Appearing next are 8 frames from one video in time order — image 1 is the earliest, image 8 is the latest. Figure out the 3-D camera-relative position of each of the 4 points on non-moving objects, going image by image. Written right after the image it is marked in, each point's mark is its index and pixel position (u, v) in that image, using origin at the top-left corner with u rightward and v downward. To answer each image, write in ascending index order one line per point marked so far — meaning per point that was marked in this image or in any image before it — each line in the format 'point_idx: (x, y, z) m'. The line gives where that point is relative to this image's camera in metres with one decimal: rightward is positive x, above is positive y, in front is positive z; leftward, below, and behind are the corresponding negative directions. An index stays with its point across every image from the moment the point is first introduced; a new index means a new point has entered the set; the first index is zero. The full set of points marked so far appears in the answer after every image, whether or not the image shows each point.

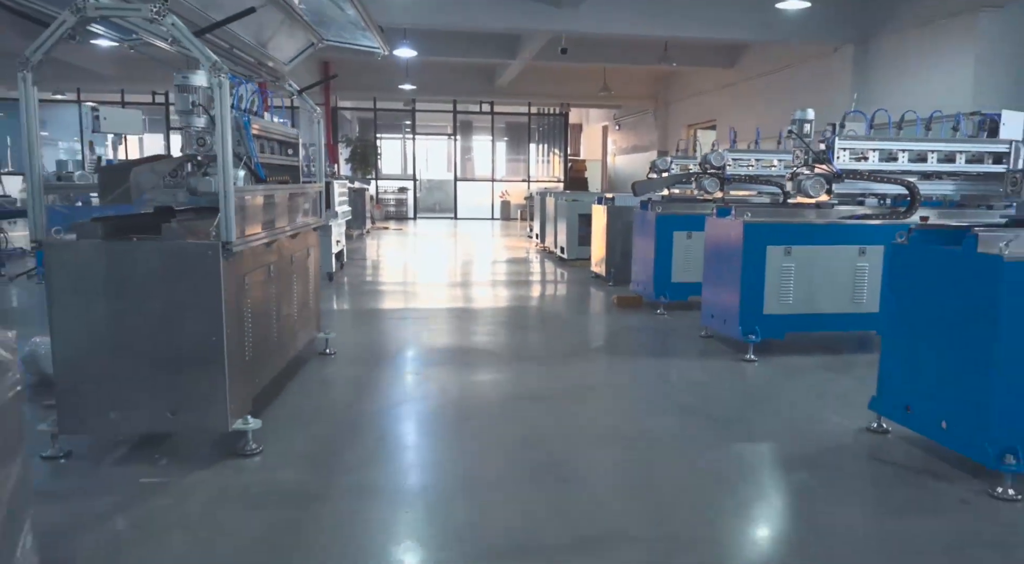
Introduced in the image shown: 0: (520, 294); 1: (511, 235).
0: (+0.1, -0.1, +6.6) m
1: (0.0, +0.8, +13.0) m
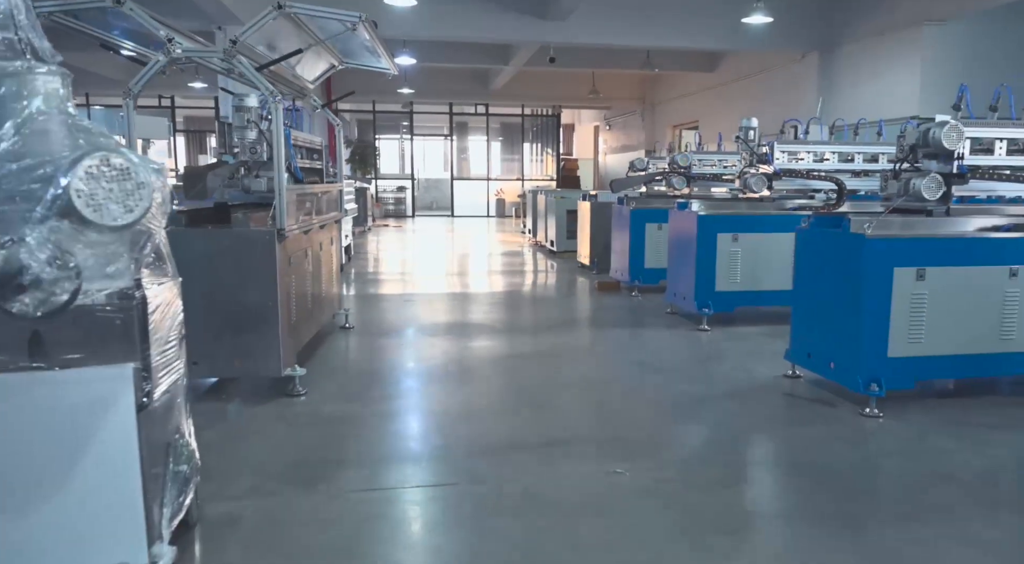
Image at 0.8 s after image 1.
0: (0.0, 0.0, +7.3) m
1: (-0.1, +1.0, +13.8) m
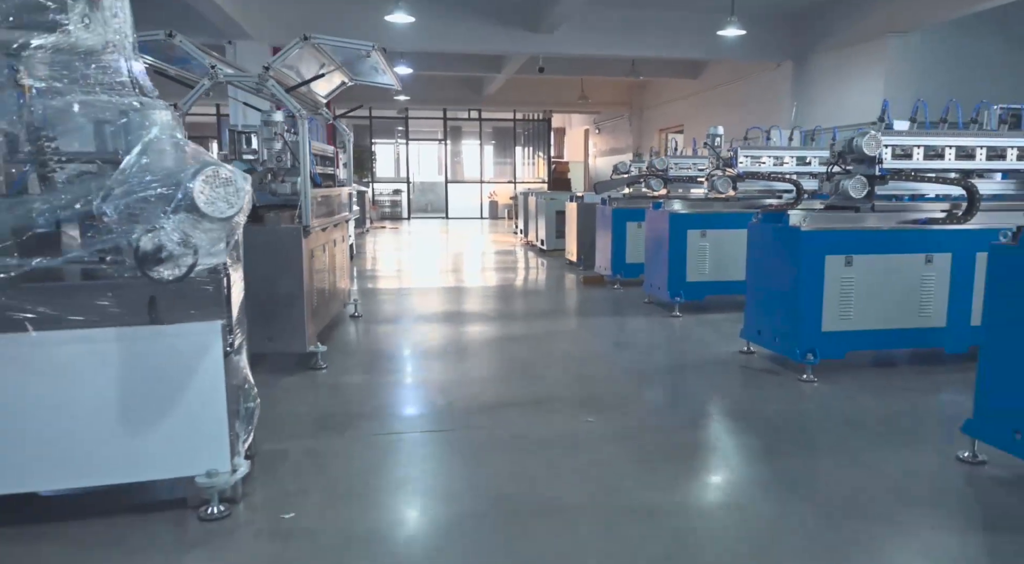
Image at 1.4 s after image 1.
0: (-0.1, 0.0, +7.9) m
1: (-0.3, +1.0, +14.3) m
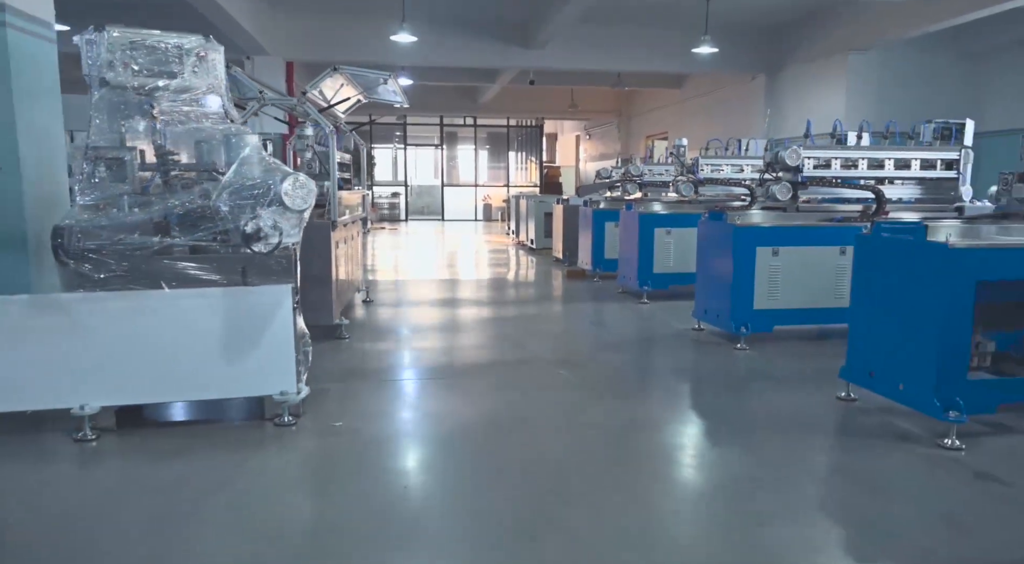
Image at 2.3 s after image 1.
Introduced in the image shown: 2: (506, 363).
0: (-0.2, +0.1, +8.7) m
1: (-0.4, +1.0, +15.2) m
2: (0.0, -0.5, +4.2) m
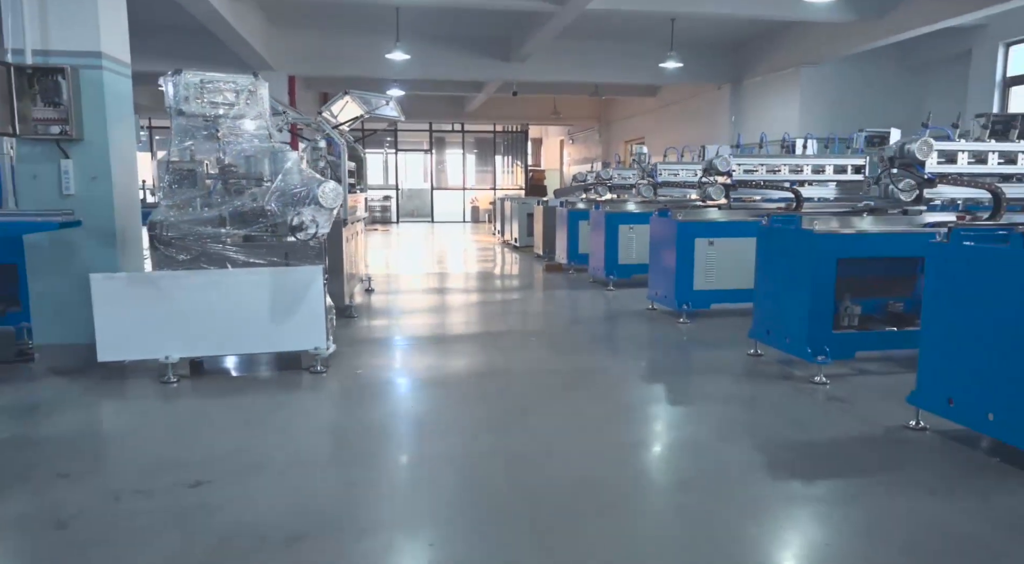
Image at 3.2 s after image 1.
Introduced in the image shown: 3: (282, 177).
0: (-0.4, +0.2, +9.7) m
1: (-0.8, +1.1, +16.1) m
2: (-0.2, -0.4, +5.1) m
3: (-1.2, +0.6, +3.8) m
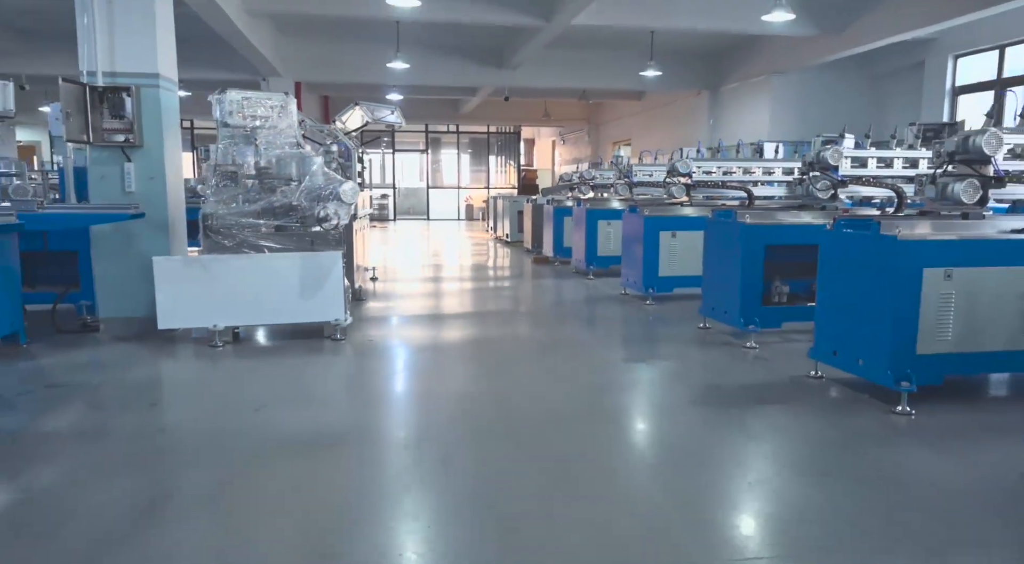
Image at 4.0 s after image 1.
0: (-0.5, +0.3, +10.5) m
1: (-0.9, +1.2, +16.9) m
2: (-0.3, -0.3, +5.9) m
3: (-1.3, +0.7, +4.6) m
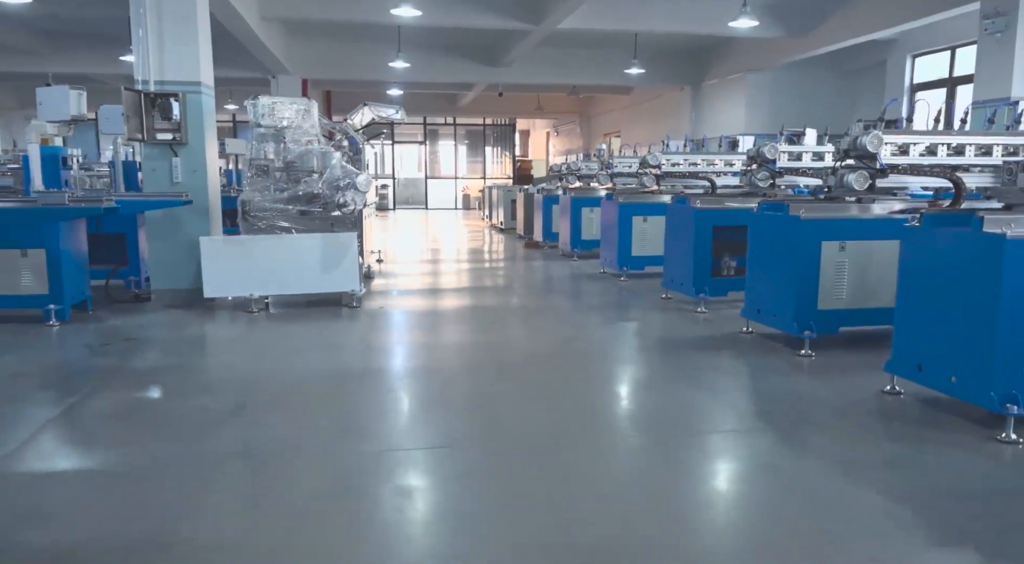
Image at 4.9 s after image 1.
0: (-0.6, +0.6, +11.3) m
1: (-1.1, +1.6, +17.7) m
2: (-0.4, -0.1, +6.8) m
3: (-1.4, +0.9, +5.5) m
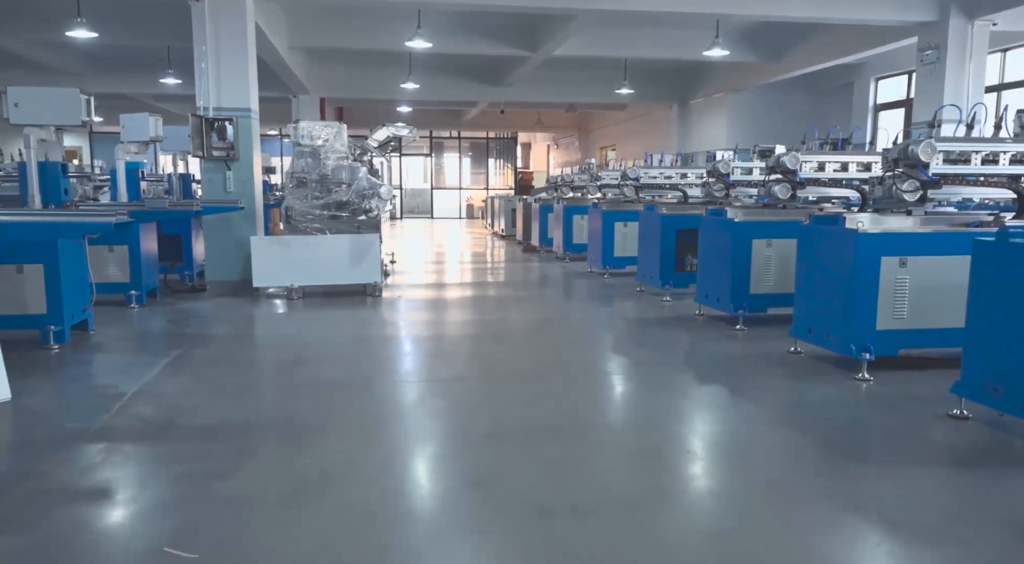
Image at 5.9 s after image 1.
0: (-0.6, +0.6, +12.4) m
1: (-1.0, +1.5, +18.8) m
2: (-0.4, 0.0, +7.9) m
3: (-1.5, +0.9, +6.6) m
